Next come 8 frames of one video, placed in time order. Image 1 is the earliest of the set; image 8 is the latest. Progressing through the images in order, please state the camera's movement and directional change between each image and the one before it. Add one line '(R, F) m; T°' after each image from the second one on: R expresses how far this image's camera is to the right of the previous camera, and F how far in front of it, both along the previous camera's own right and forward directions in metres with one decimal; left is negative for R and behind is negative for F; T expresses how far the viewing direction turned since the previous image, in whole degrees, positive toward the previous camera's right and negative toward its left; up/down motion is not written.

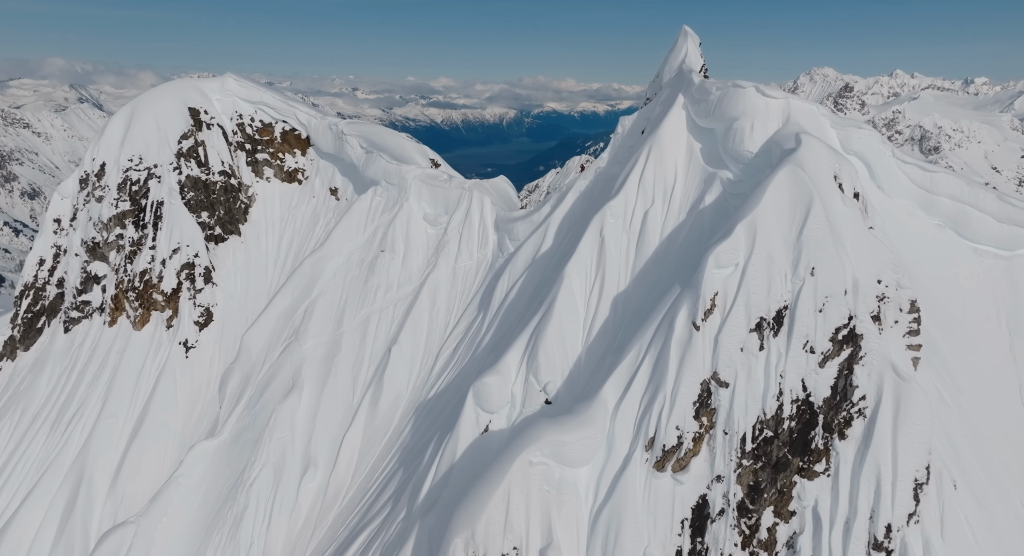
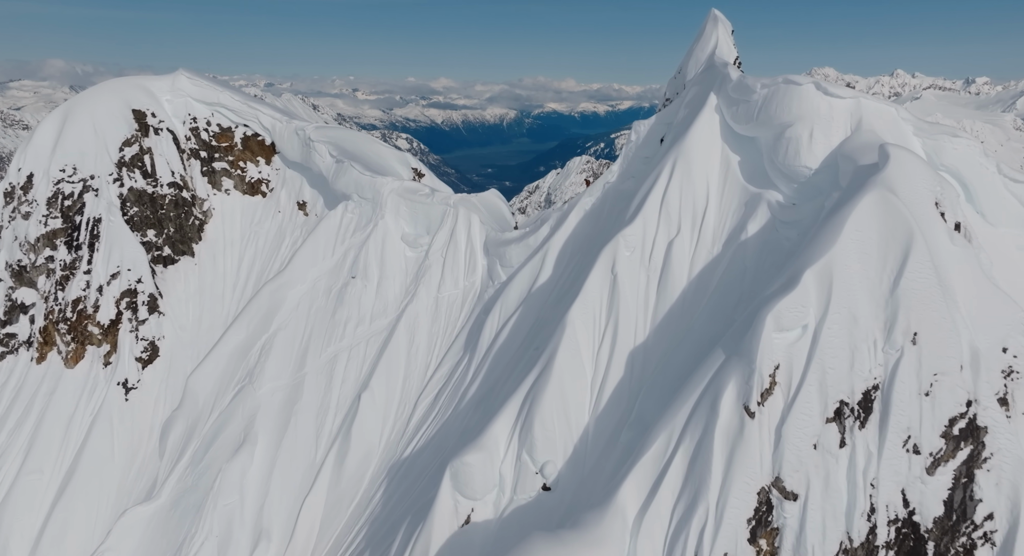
(+0.6, +9.1) m; 0°
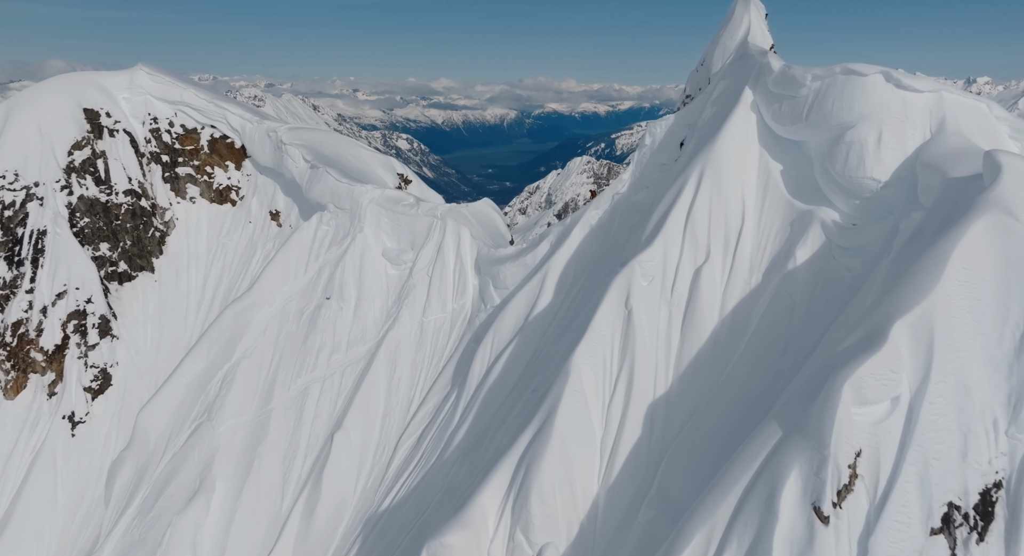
(+0.4, +6.3) m; 0°
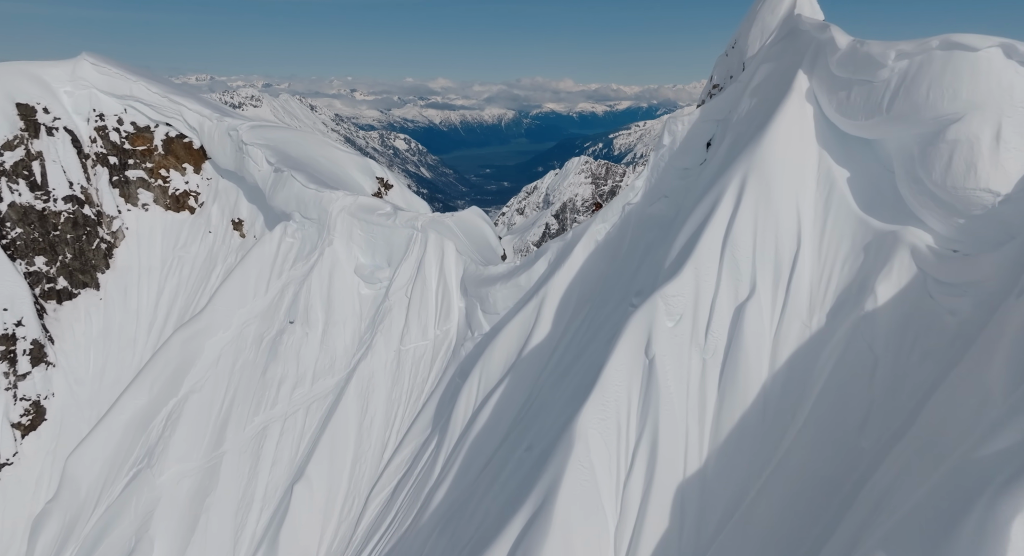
(+0.3, +6.4) m; 0°
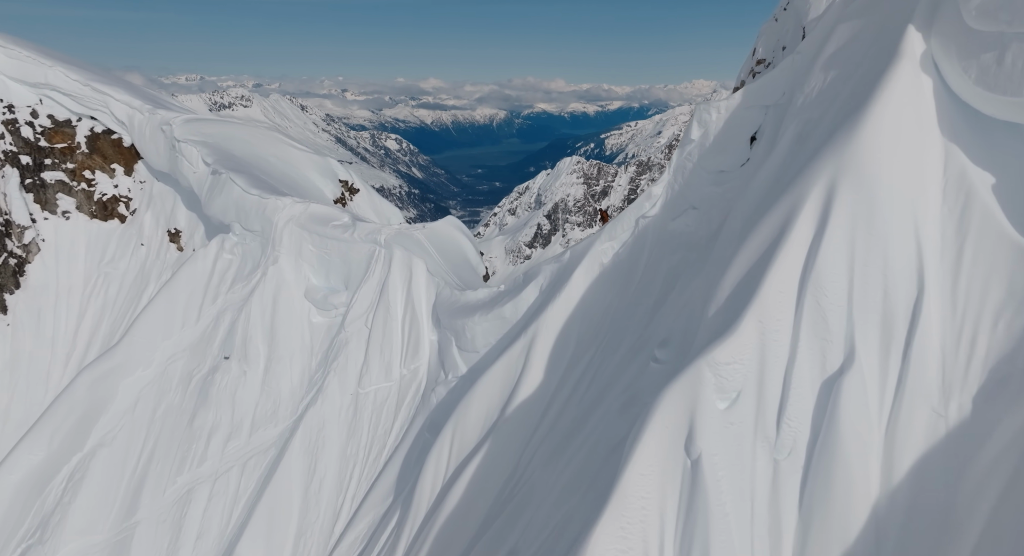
(+0.4, +7.4) m; +1°
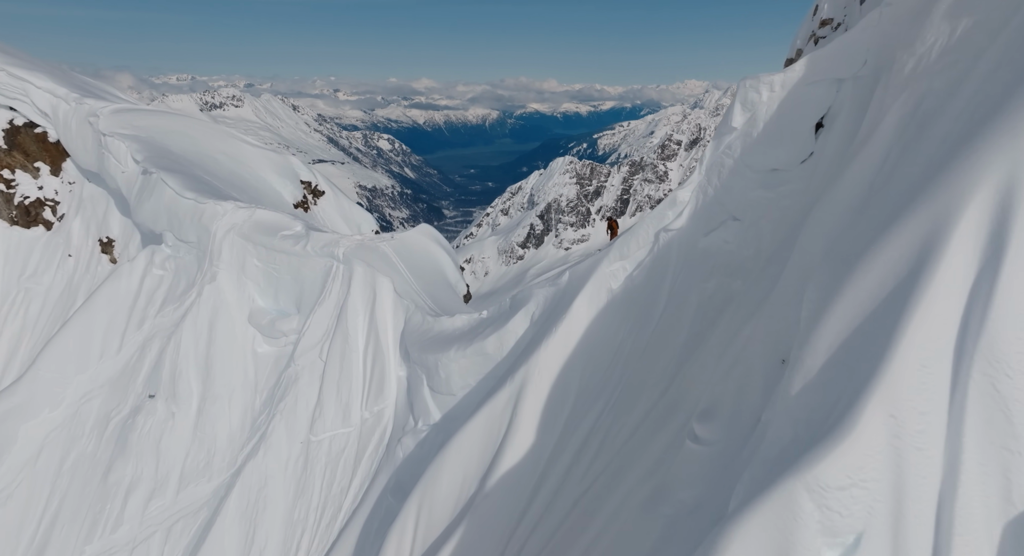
(+0.3, +5.8) m; +1°
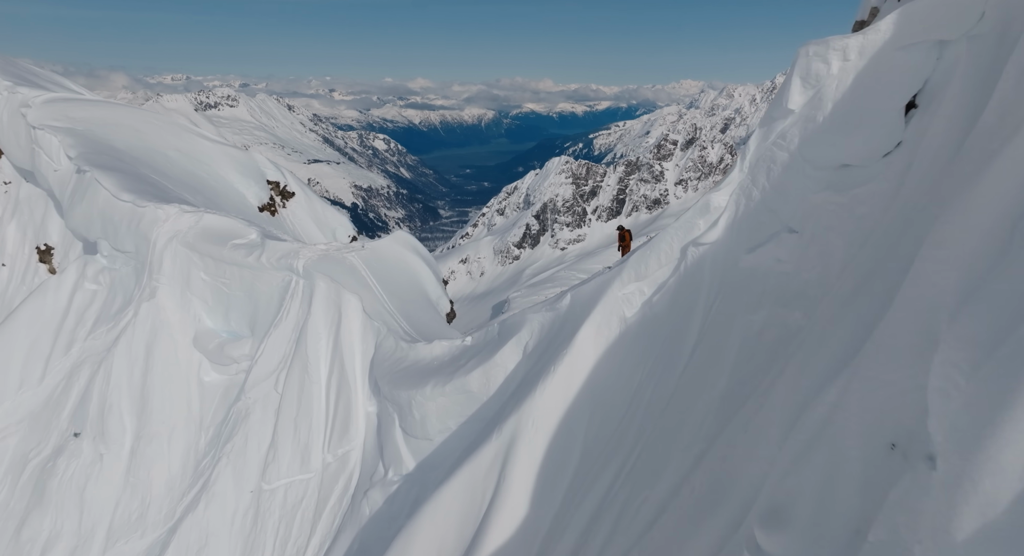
(+0.2, +4.2) m; 0°
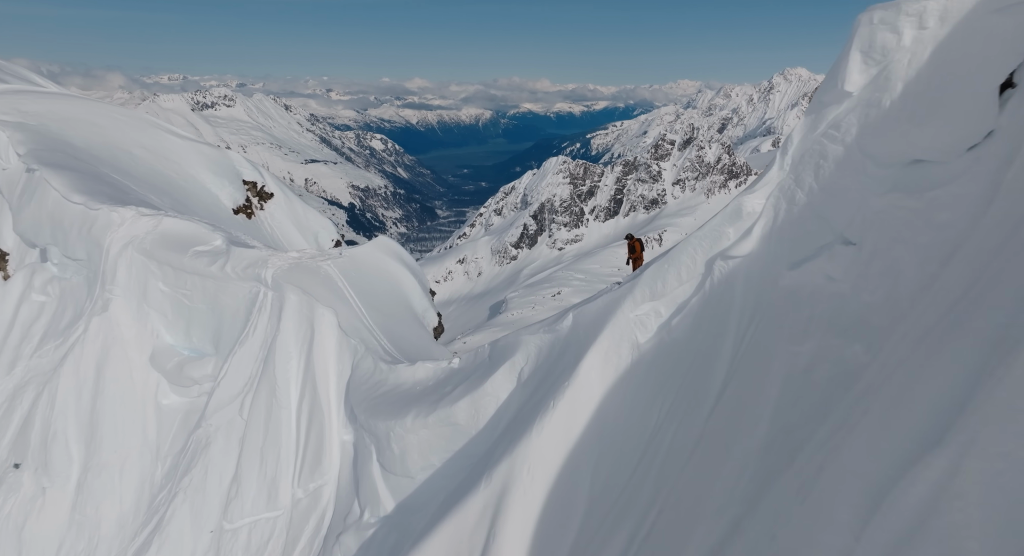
(+0.1, +2.5) m; 0°
